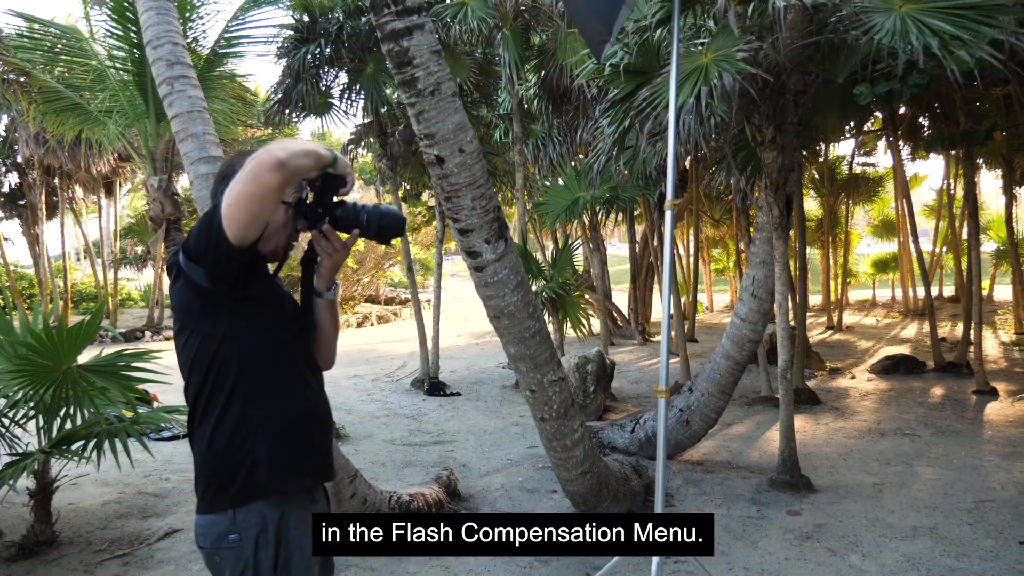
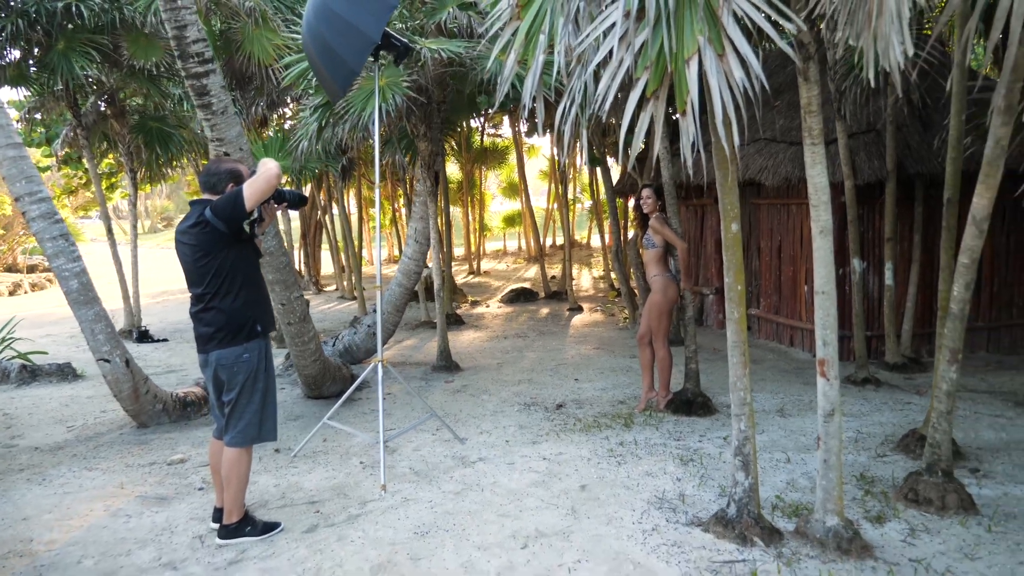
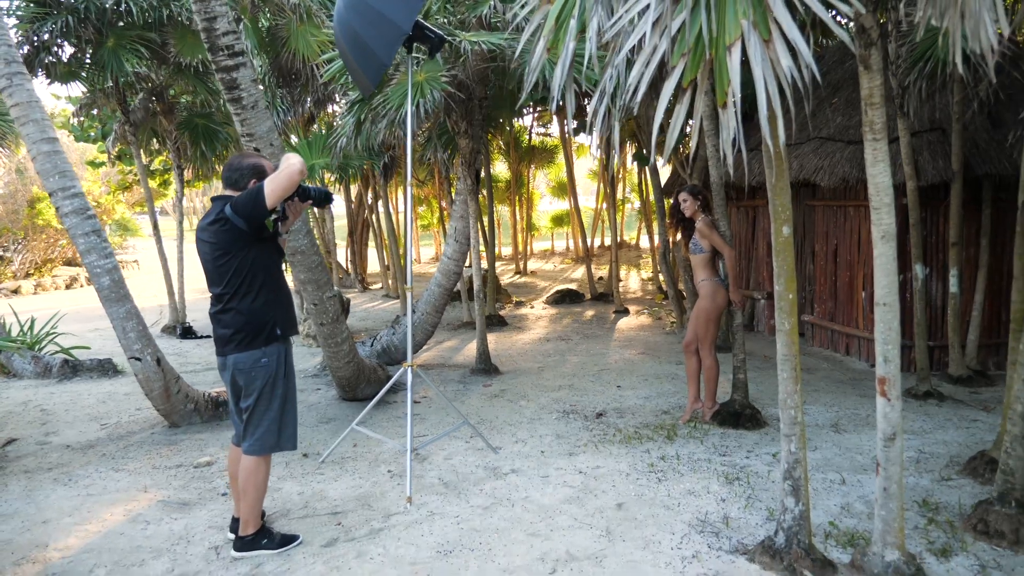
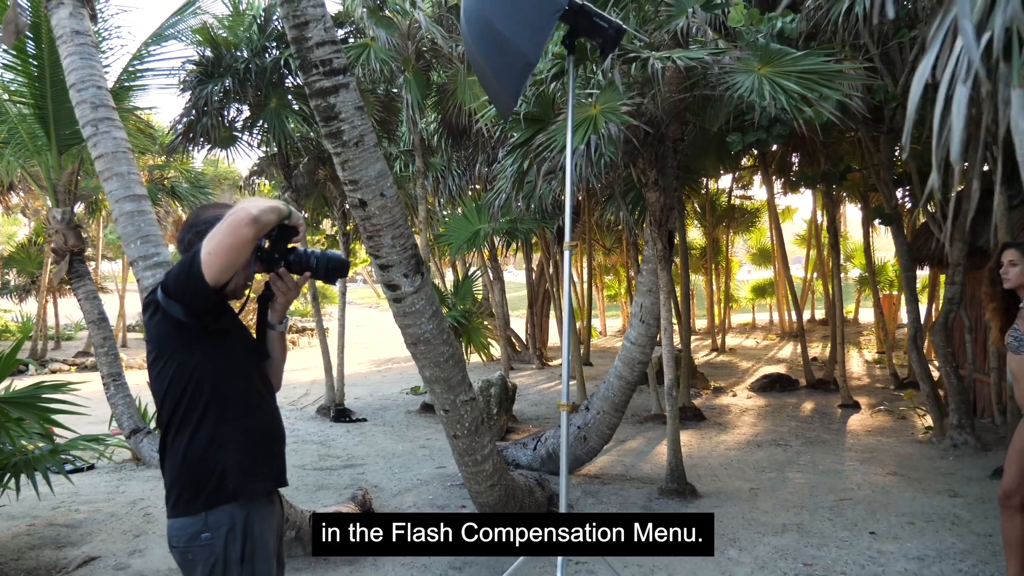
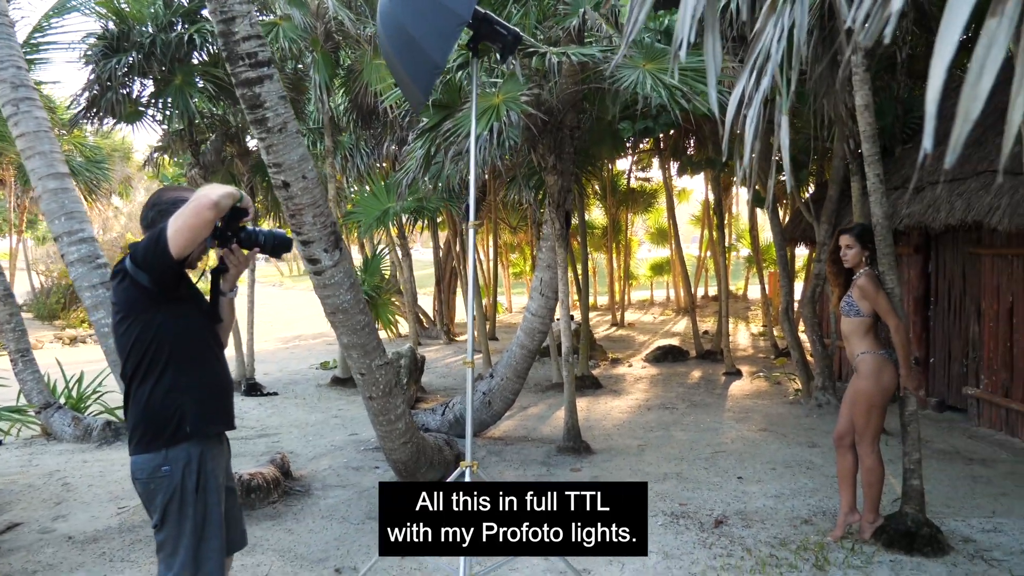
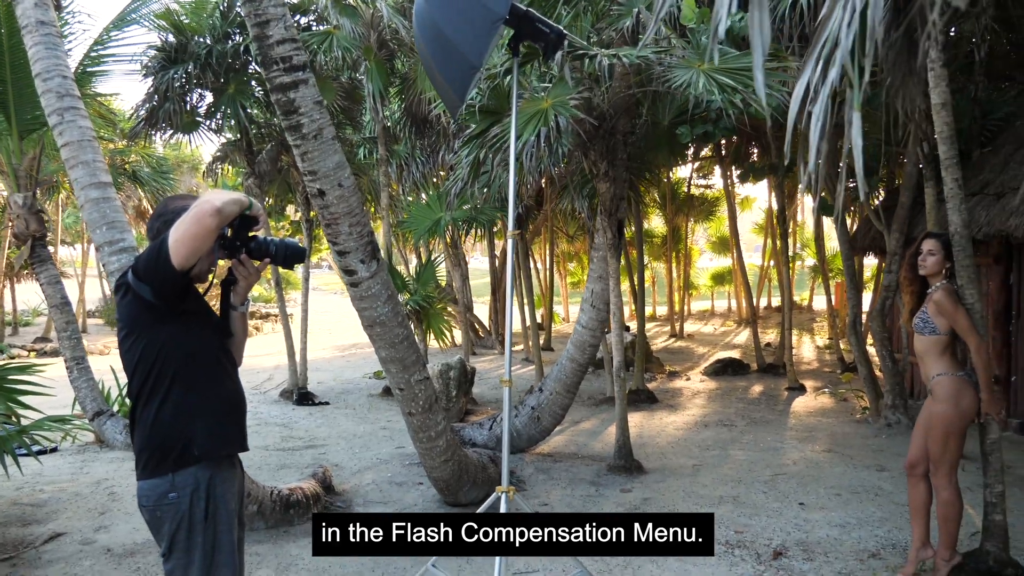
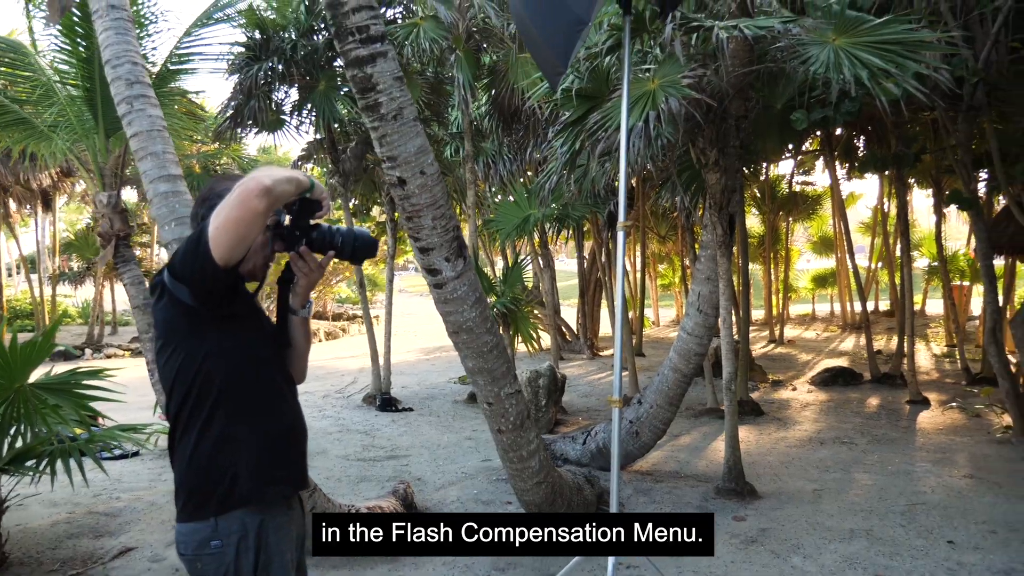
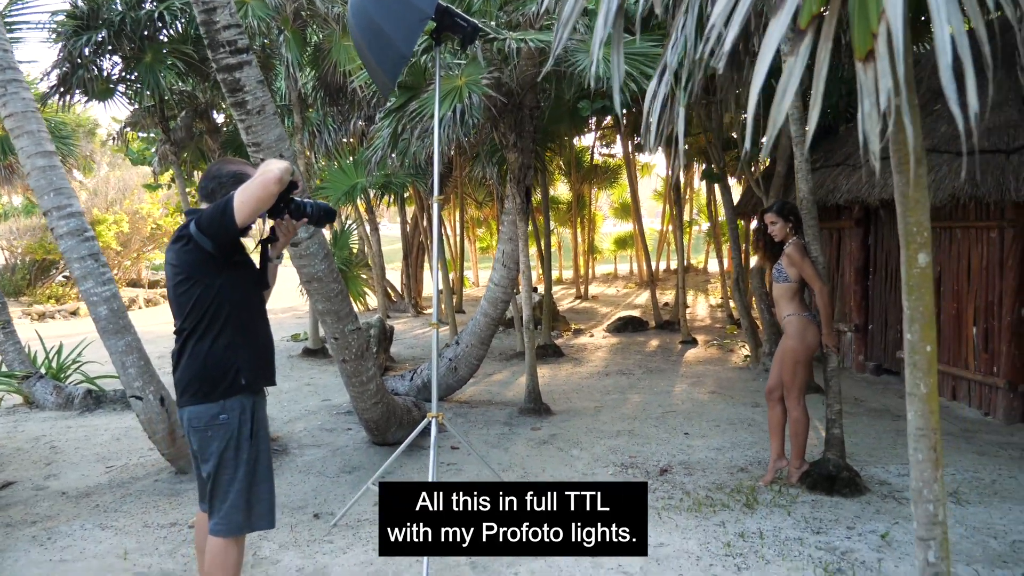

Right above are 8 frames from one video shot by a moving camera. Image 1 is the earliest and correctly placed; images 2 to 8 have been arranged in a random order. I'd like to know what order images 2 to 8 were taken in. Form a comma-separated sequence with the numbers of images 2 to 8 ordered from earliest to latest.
7, 4, 6, 5, 8, 3, 2
